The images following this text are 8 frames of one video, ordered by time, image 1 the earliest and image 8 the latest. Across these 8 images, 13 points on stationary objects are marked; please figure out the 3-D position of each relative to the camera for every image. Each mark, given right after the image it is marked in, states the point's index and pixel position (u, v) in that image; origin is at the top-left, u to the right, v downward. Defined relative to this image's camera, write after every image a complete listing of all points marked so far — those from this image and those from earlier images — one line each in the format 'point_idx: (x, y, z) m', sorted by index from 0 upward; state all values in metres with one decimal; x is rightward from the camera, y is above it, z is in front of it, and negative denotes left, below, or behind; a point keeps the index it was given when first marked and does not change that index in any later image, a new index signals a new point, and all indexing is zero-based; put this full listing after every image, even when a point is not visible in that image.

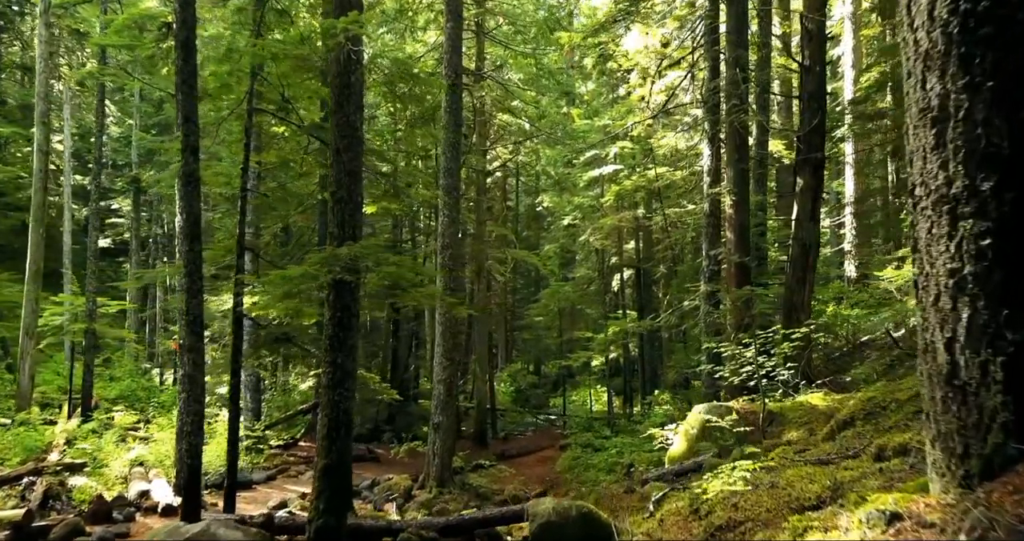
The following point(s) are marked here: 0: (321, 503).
0: (-1.6, -2.0, +6.2) m
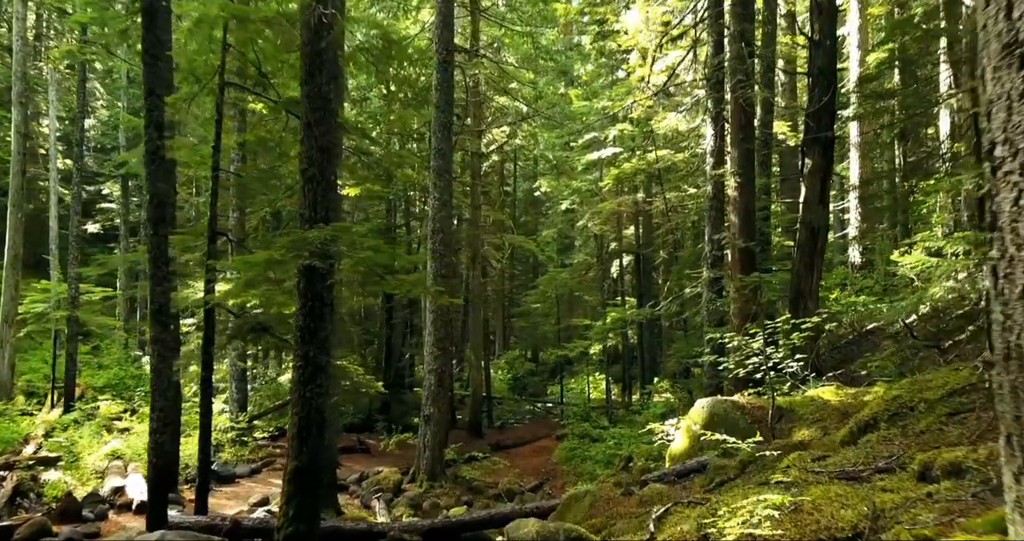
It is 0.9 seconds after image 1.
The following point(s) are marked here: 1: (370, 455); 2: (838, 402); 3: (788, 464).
0: (-1.7, -1.9, +5.7) m
1: (-3.0, -3.8, +14.9) m
2: (+3.1, -1.2, +6.8) m
3: (+1.8, -1.3, +4.8) m
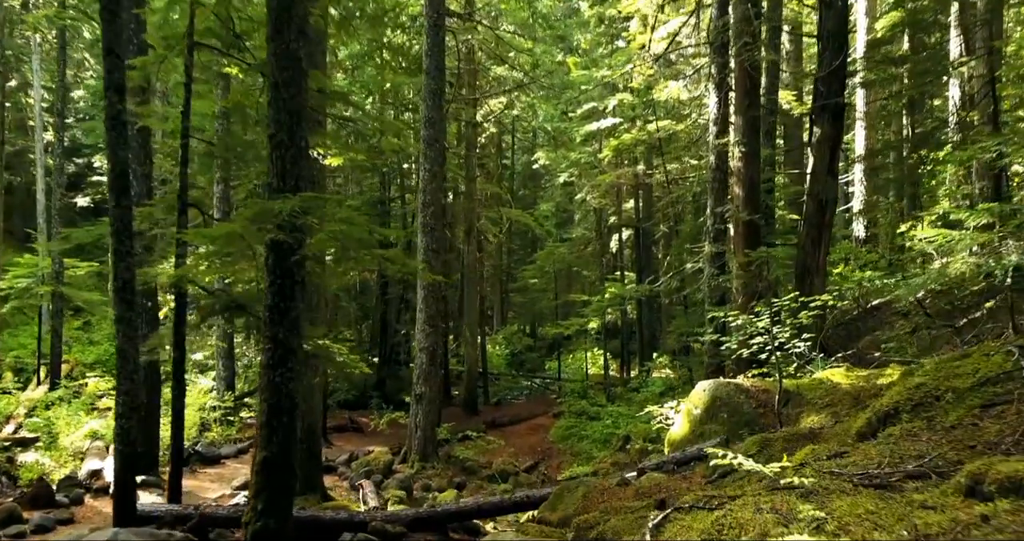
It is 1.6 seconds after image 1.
0: (-1.8, -1.7, +5.3) m
1: (-3.1, -3.3, +14.5) m
2: (+3.0, -1.0, +6.4) m
3: (+1.7, -1.1, +4.3) m
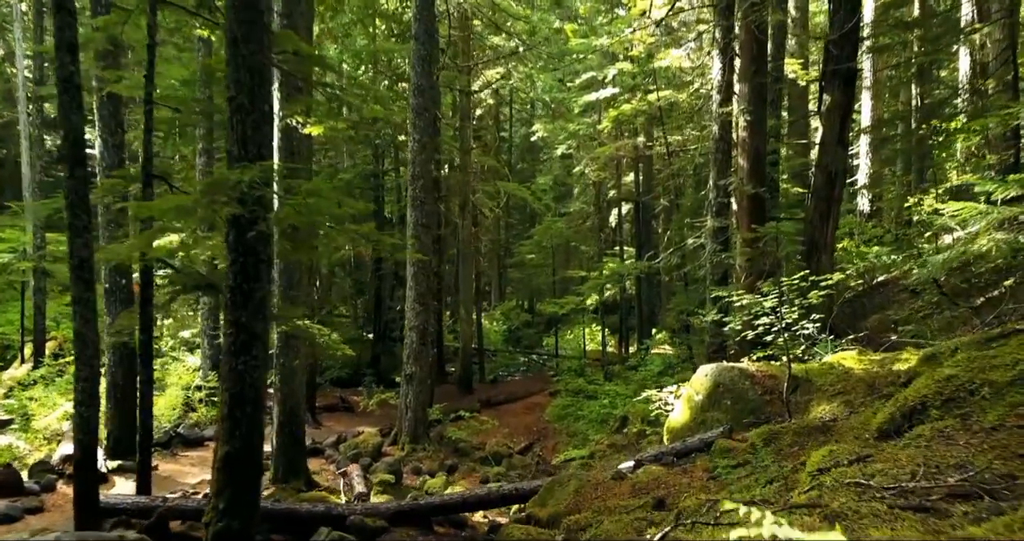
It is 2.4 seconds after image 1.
0: (-1.9, -1.5, +4.9) m
1: (-3.2, -2.8, +14.2) m
2: (+2.9, -0.8, +5.9) m
3: (+1.6, -1.0, +3.9) m
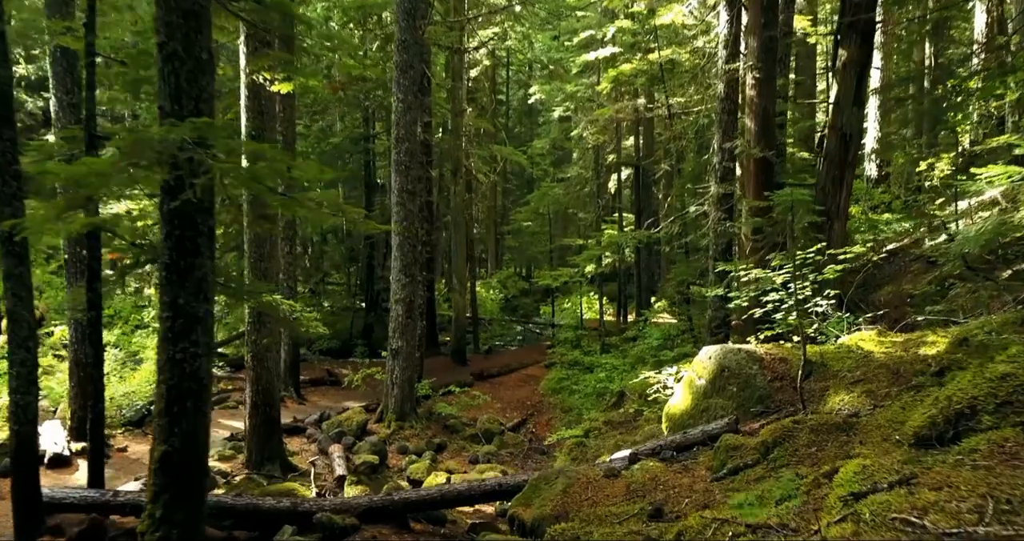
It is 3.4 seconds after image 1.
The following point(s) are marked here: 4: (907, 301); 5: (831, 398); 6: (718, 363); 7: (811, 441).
0: (-2.1, -1.4, +4.3) m
1: (-3.3, -2.2, +13.6) m
2: (+2.7, -0.6, +5.3) m
3: (+1.5, -0.9, +3.3) m
4: (+4.5, -0.4, +8.4) m
5: (+2.2, -0.9, +5.0) m
6: (+1.7, -0.8, +5.9) m
7: (+1.7, -1.0, +4.2) m
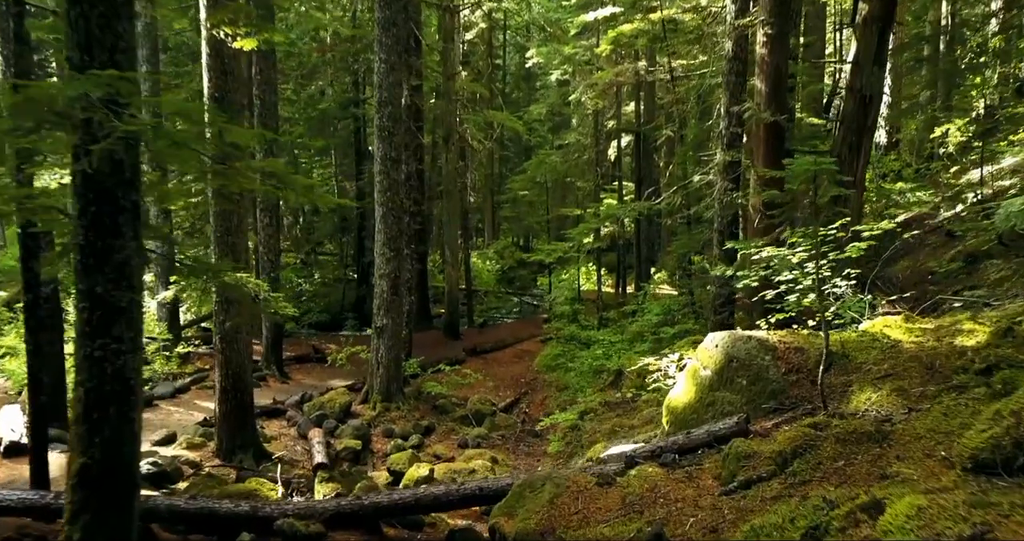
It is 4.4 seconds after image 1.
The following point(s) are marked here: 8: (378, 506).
0: (-2.2, -1.3, +3.7) m
1: (-3.4, -1.7, +13.1) m
2: (+2.6, -0.5, +4.7) m
3: (+1.4, -0.9, +2.6) m
4: (+4.4, -0.1, +7.7) m
5: (+2.1, -0.8, +4.4) m
6: (+1.6, -0.6, +5.3) m
7: (+1.6, -0.9, +3.6) m
8: (-0.9, -1.7, +5.3) m
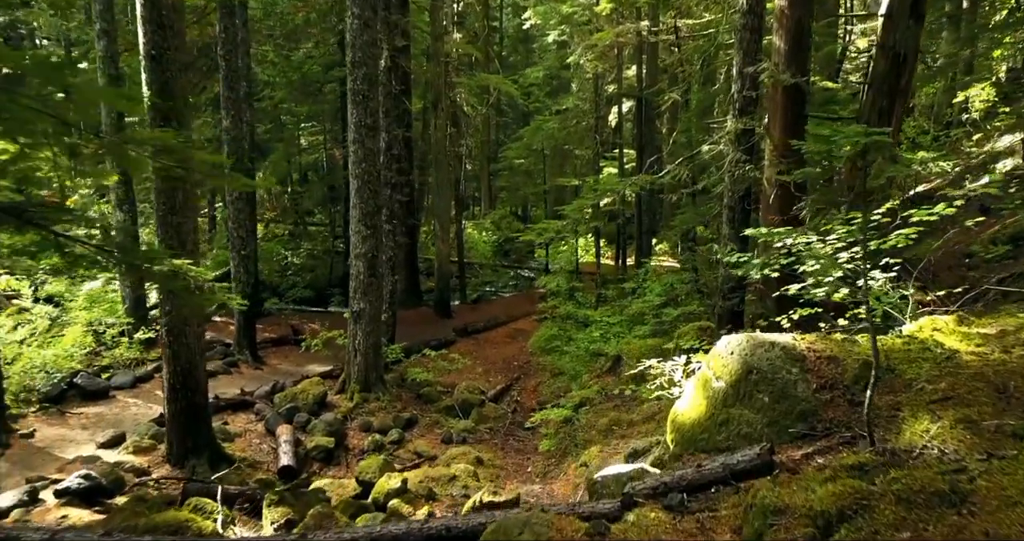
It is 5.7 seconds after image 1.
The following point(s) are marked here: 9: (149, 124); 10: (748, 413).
0: (-2.3, -1.3, +2.9) m
1: (-3.6, -1.4, +12.2) m
2: (+2.5, -0.5, +3.8) m
3: (+1.2, -1.0, +1.8) m
4: (+4.3, +0.1, +6.8) m
5: (+1.9, -0.8, +3.5) m
6: (+1.4, -0.6, +4.4) m
7: (+1.5, -0.9, +2.8) m
8: (-1.1, -1.6, +4.4) m
9: (-3.3, +1.3, +6.7) m
10: (+1.4, -0.8, +4.2) m
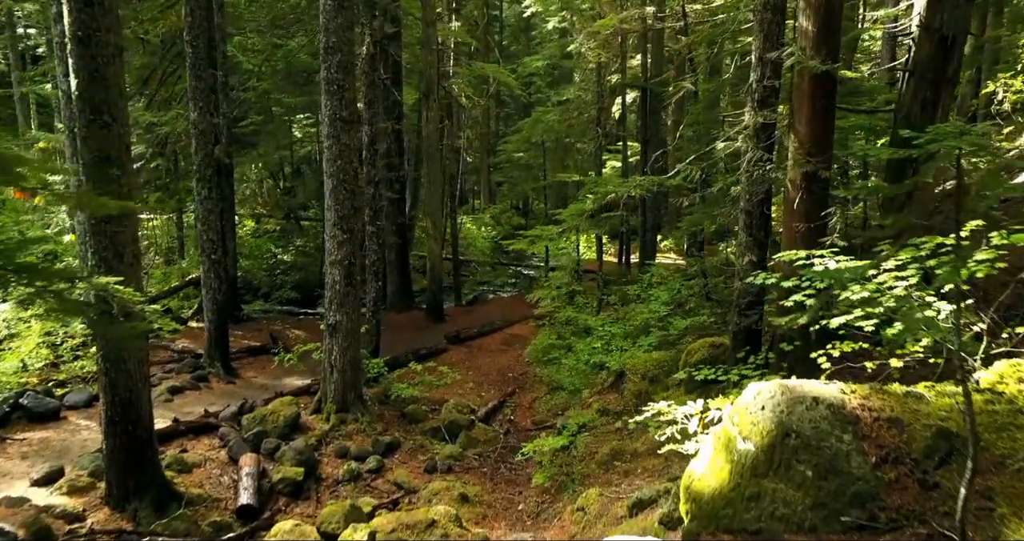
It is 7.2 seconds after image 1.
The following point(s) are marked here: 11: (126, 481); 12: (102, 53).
0: (-2.5, -1.5, +2.0) m
1: (-3.6, -1.4, +11.3) m
2: (+2.3, -0.7, +2.9) m
3: (+1.1, -1.2, +0.9) m
4: (+4.2, -0.1, +5.9) m
5: (+1.8, -0.9, +2.6) m
6: (+1.3, -0.7, +3.5) m
7: (+1.3, -1.1, +1.8) m
8: (-1.2, -1.8, +3.5) m
9: (-3.4, +1.2, +5.7) m
10: (+1.2, -1.0, +3.3) m
11: (-3.3, -1.8, +6.3) m
12: (-3.2, +1.7, +5.7) m
